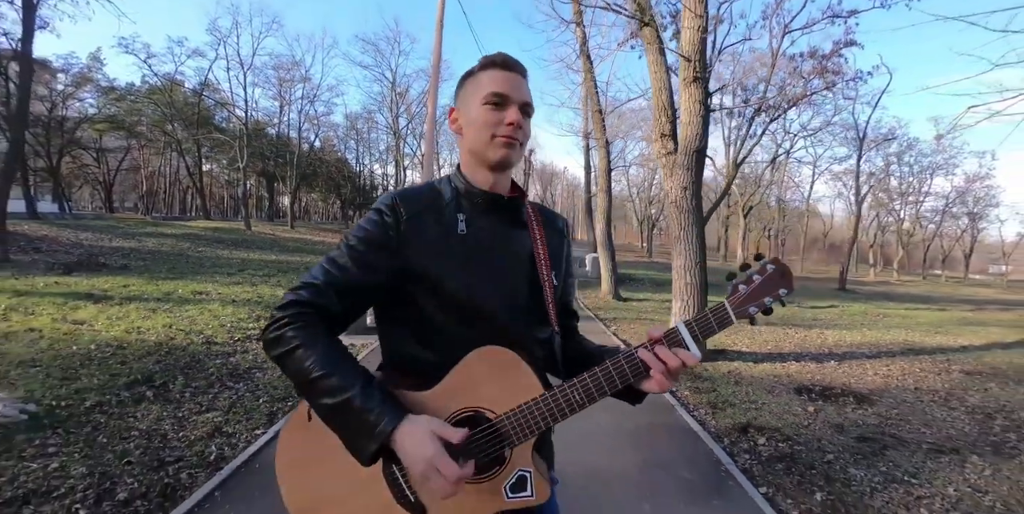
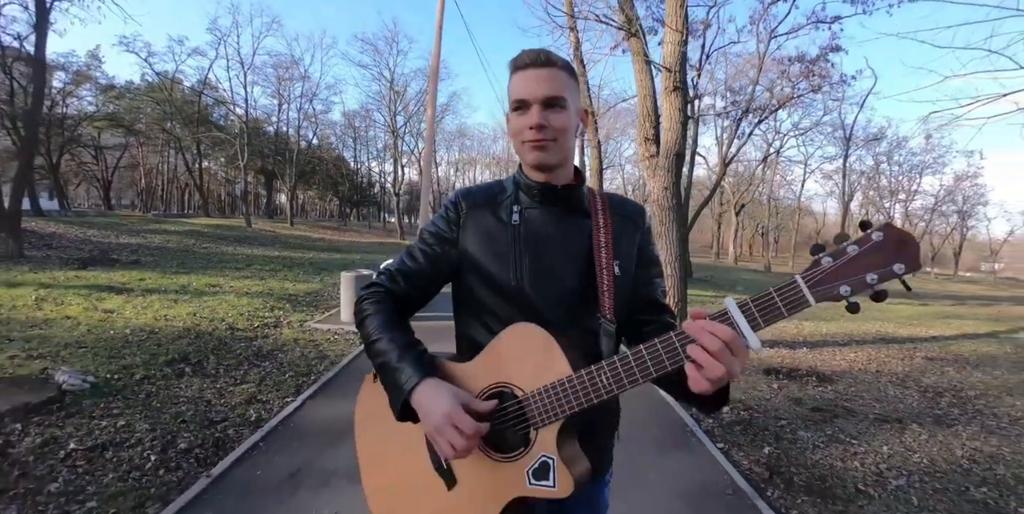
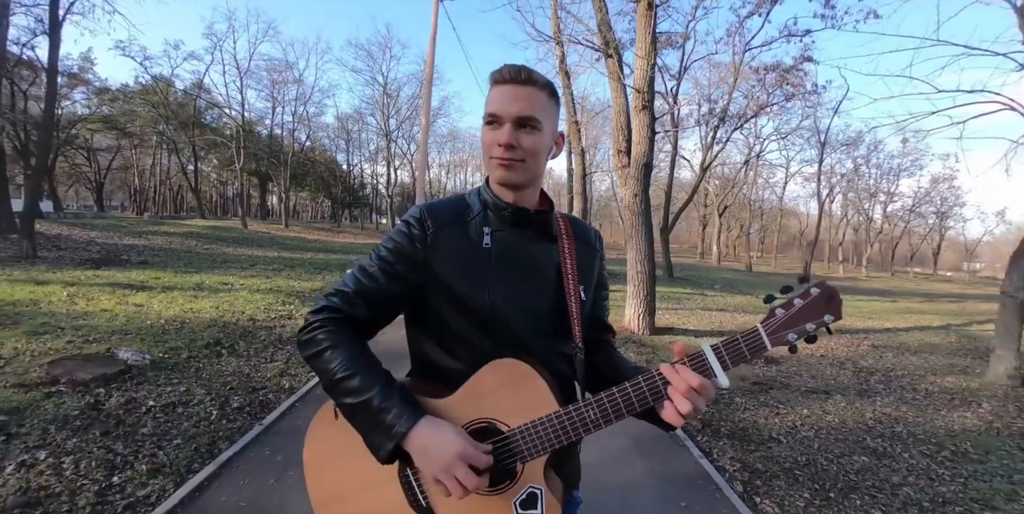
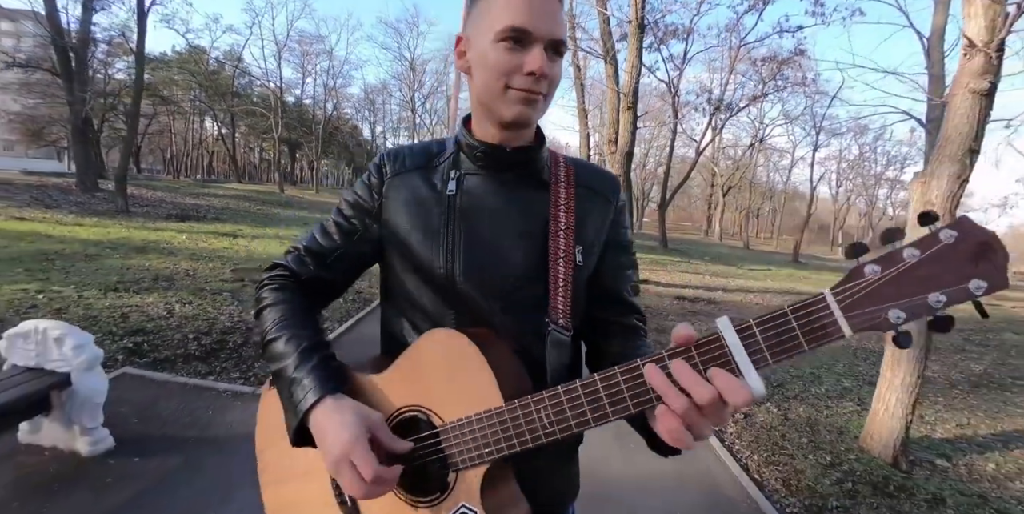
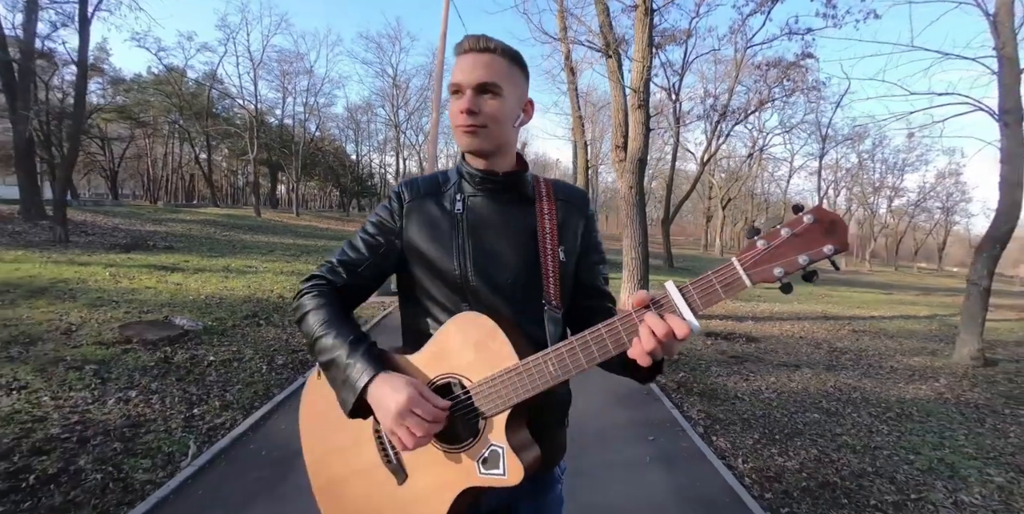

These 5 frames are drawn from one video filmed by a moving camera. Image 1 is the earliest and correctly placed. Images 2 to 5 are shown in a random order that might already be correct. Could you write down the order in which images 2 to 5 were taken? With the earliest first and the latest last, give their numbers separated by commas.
2, 3, 5, 4
